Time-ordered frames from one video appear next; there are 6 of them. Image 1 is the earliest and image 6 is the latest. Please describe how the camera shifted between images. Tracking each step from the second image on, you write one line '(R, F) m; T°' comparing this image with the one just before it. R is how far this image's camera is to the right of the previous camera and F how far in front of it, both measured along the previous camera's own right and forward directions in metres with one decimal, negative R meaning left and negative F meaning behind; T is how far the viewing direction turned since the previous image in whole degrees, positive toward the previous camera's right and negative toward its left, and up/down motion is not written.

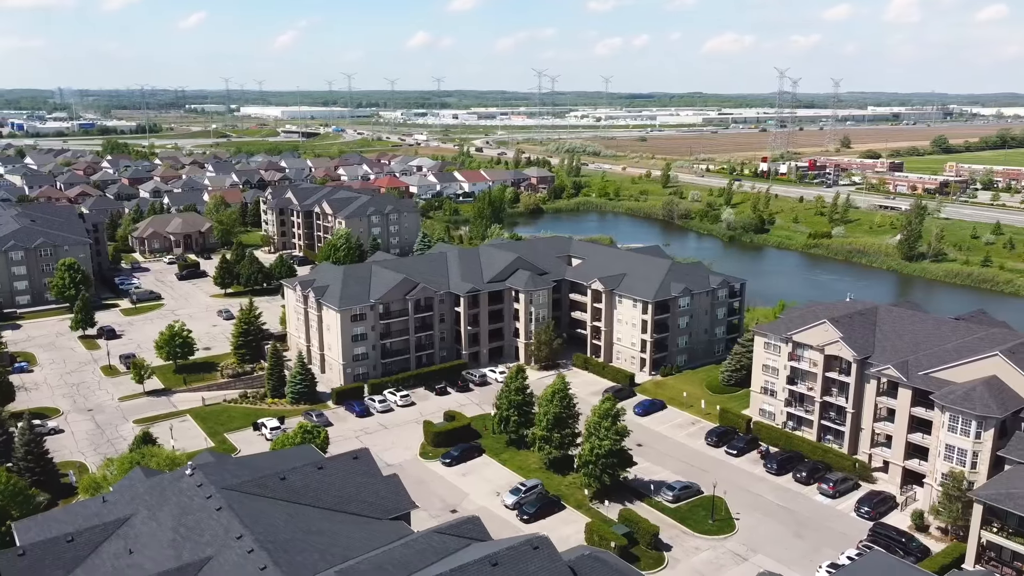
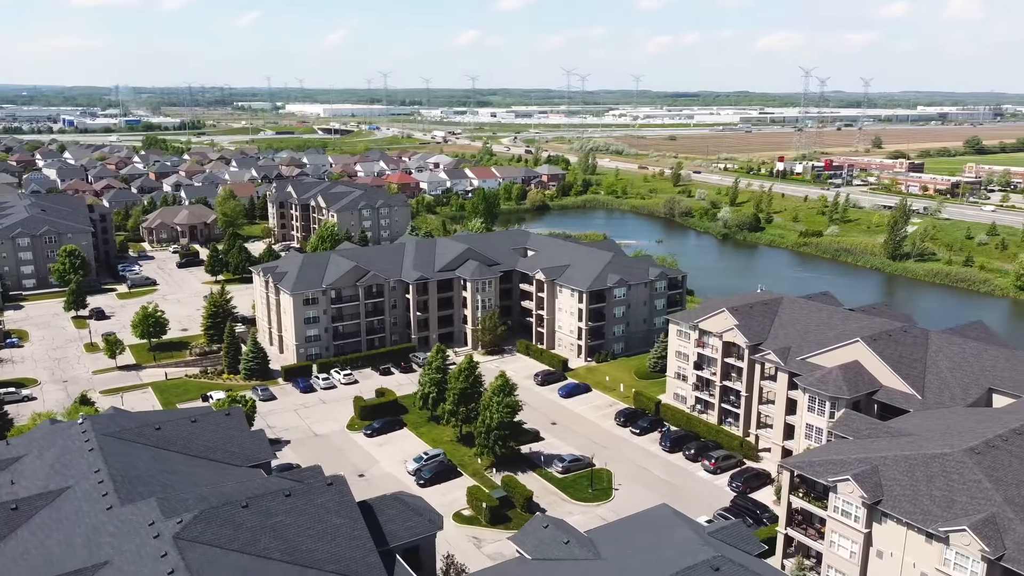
(+6.8, -3.0) m; -3°
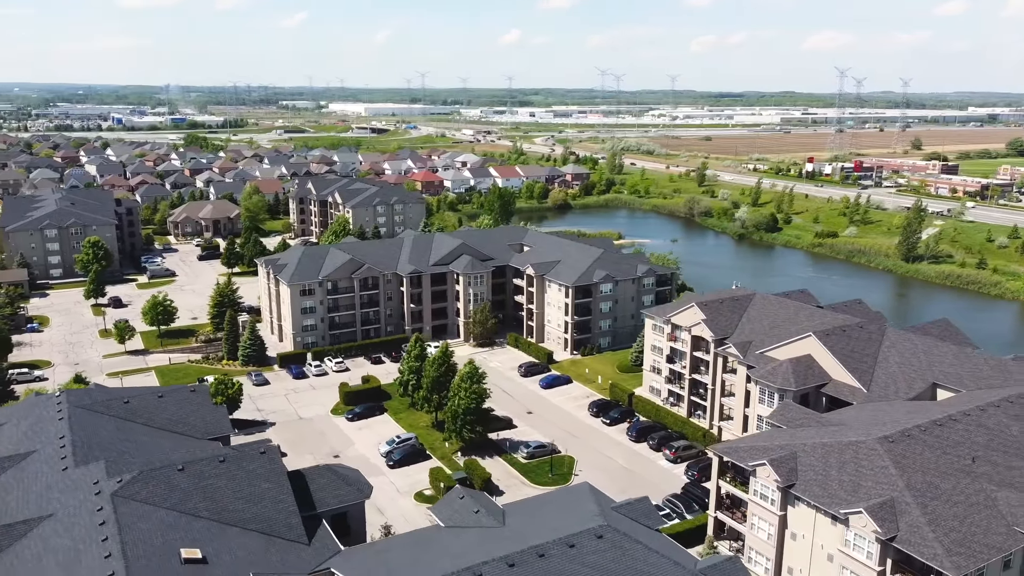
(+3.7, -1.6) m; -3°
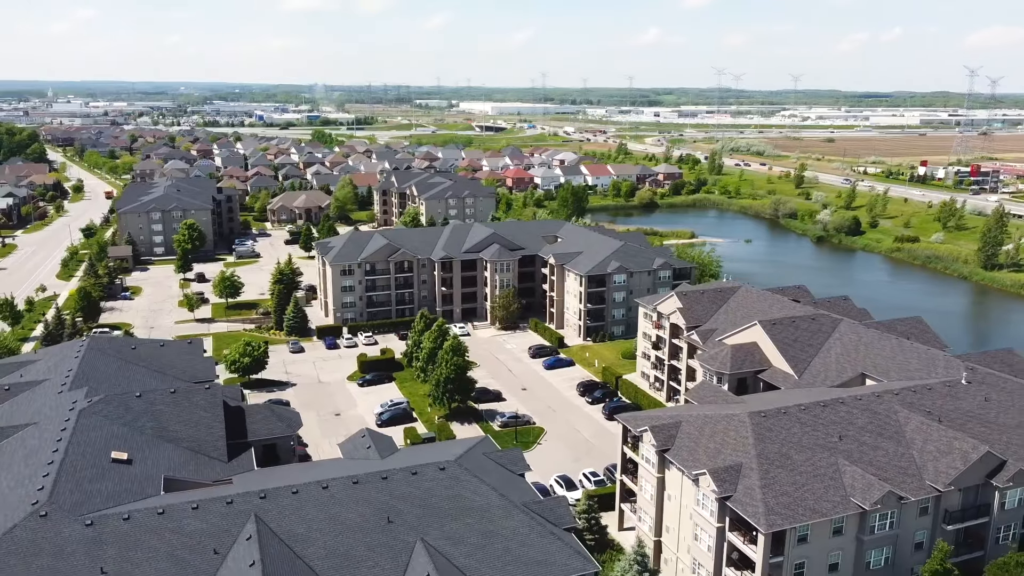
(+8.1, -3.2) m; -9°
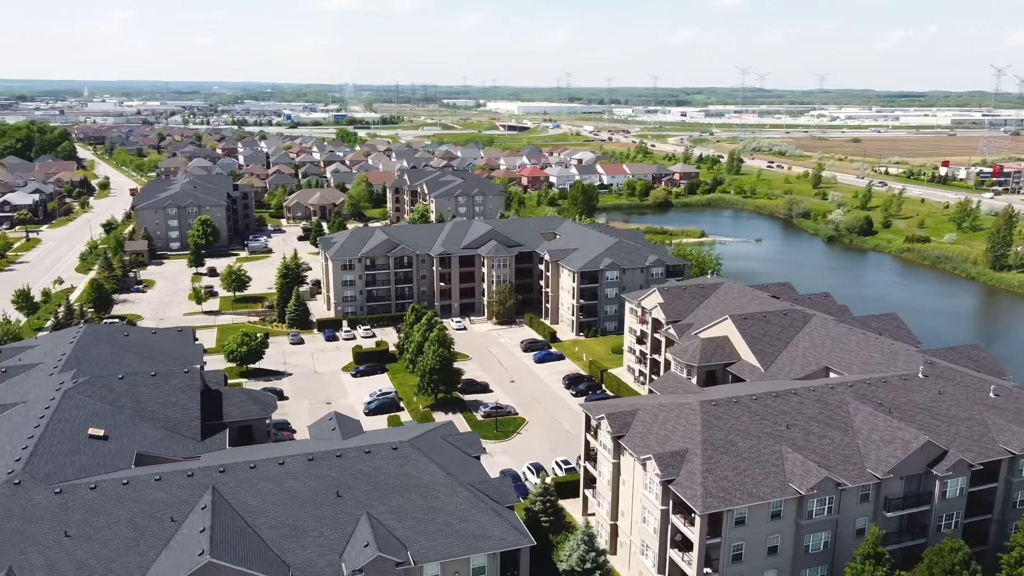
(+2.5, -1.2) m; -2°
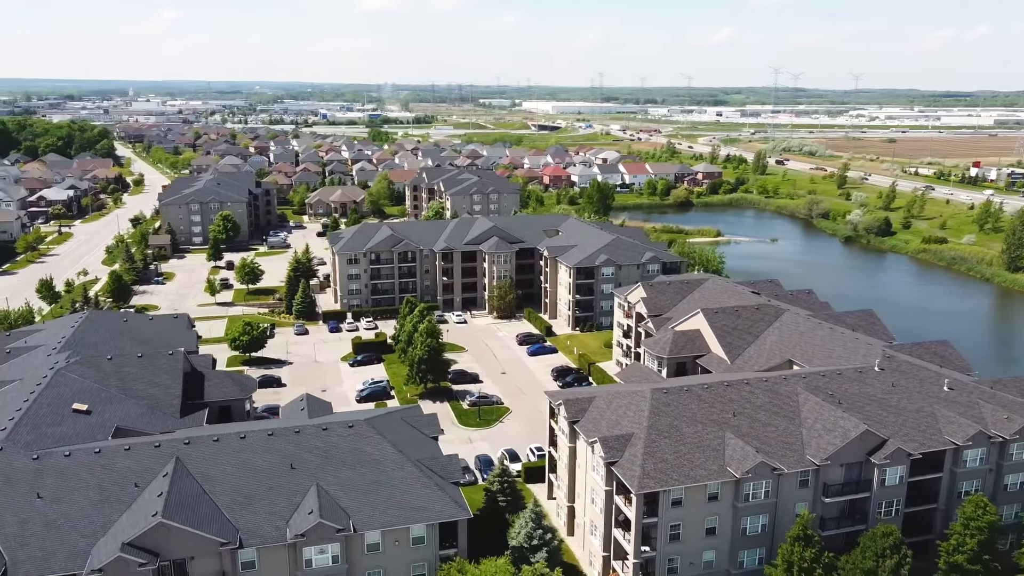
(+3.0, -1.4) m; -3°
